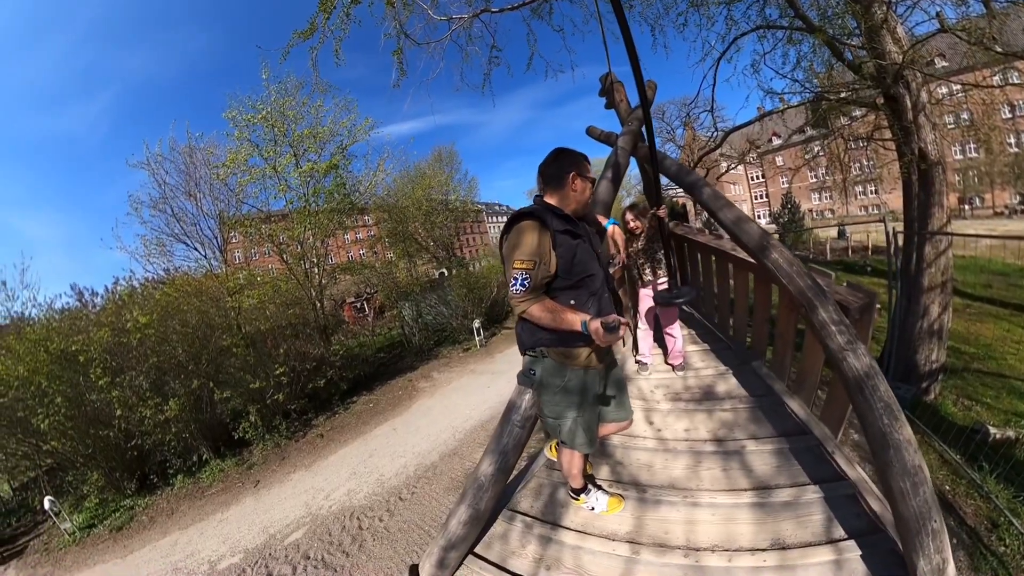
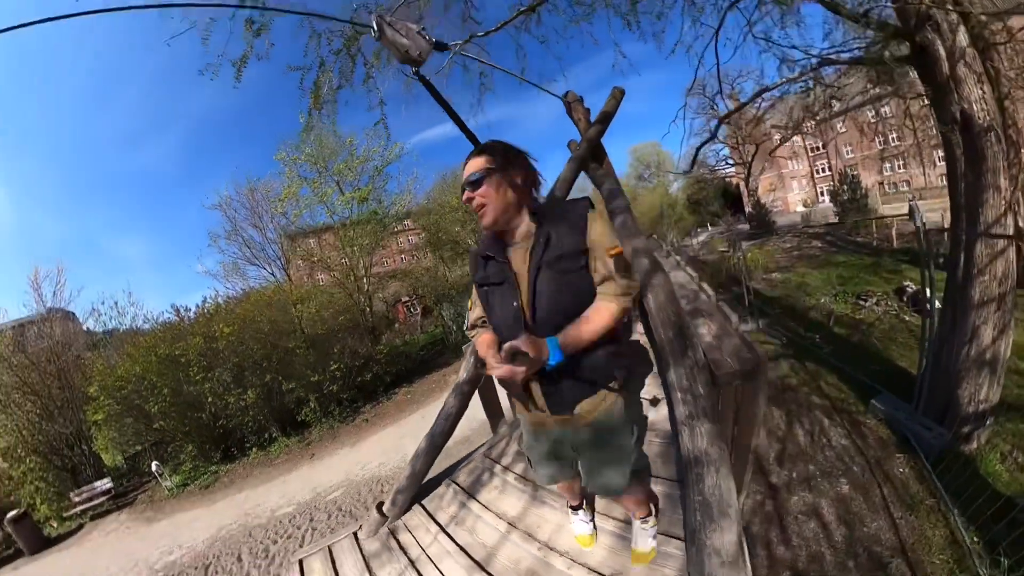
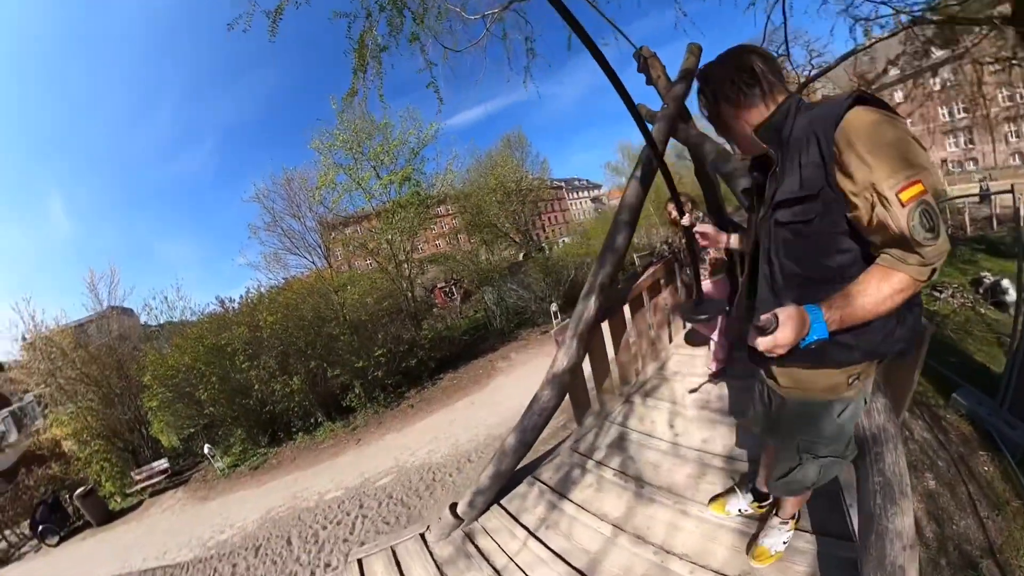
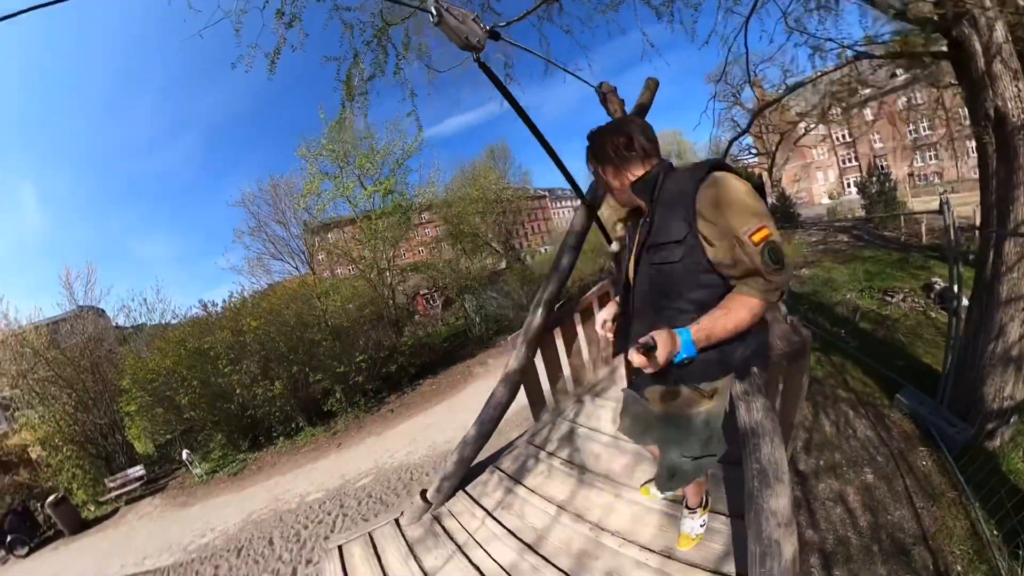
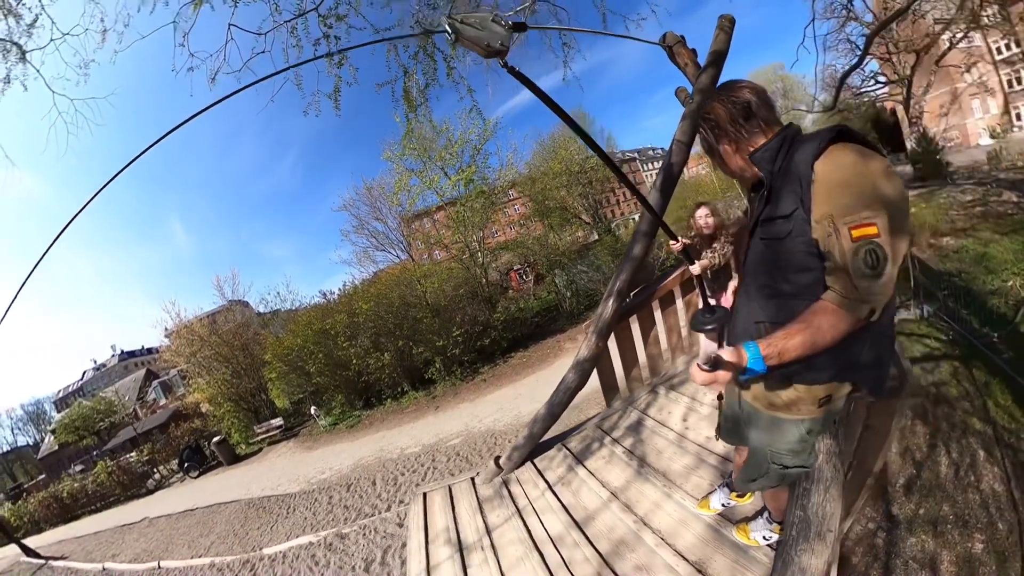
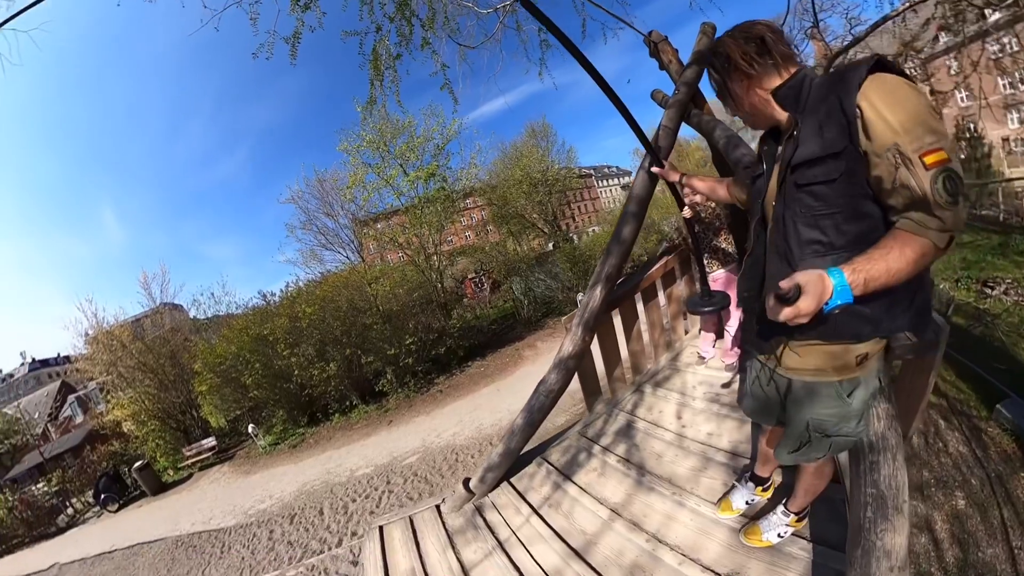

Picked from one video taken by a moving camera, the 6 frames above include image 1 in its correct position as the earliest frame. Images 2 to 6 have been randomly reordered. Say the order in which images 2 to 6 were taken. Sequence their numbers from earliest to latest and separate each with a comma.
2, 4, 3, 6, 5
